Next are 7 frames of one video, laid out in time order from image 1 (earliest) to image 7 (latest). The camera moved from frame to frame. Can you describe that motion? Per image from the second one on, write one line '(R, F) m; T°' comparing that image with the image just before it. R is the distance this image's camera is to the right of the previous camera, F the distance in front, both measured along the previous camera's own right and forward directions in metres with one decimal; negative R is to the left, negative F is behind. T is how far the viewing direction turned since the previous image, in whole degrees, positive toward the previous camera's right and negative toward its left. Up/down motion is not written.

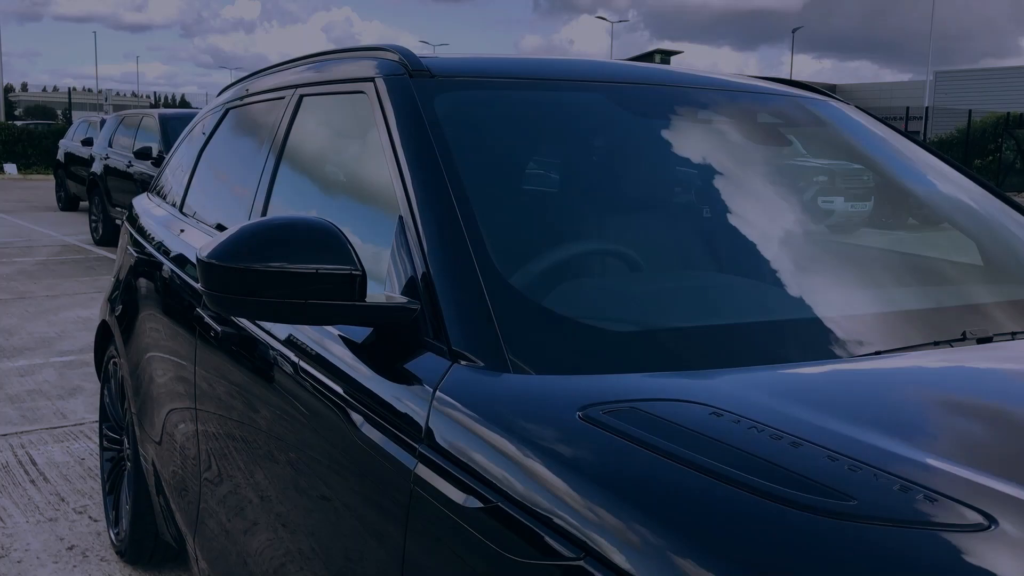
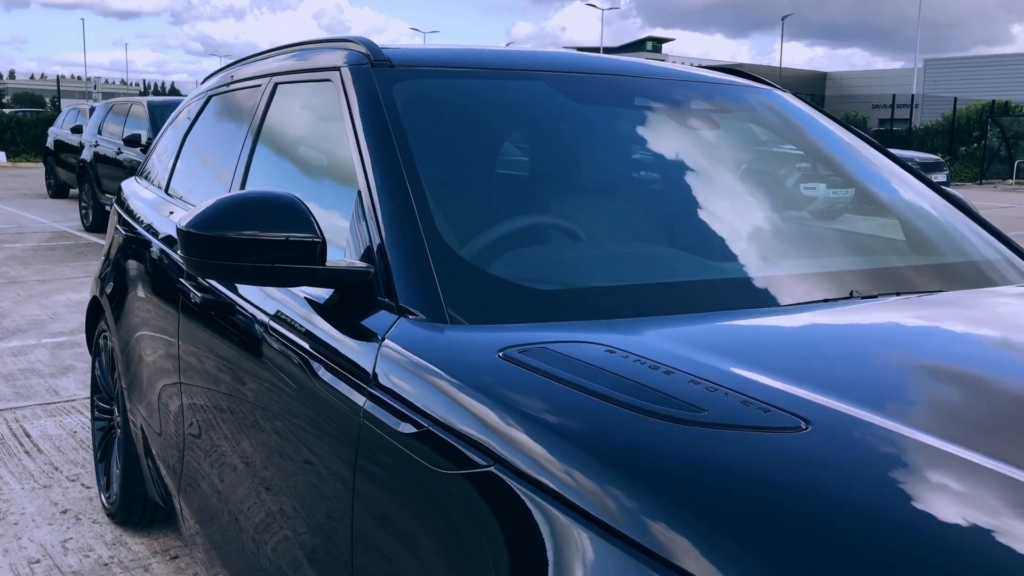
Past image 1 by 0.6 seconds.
(+0.1, -0.2) m; 0°
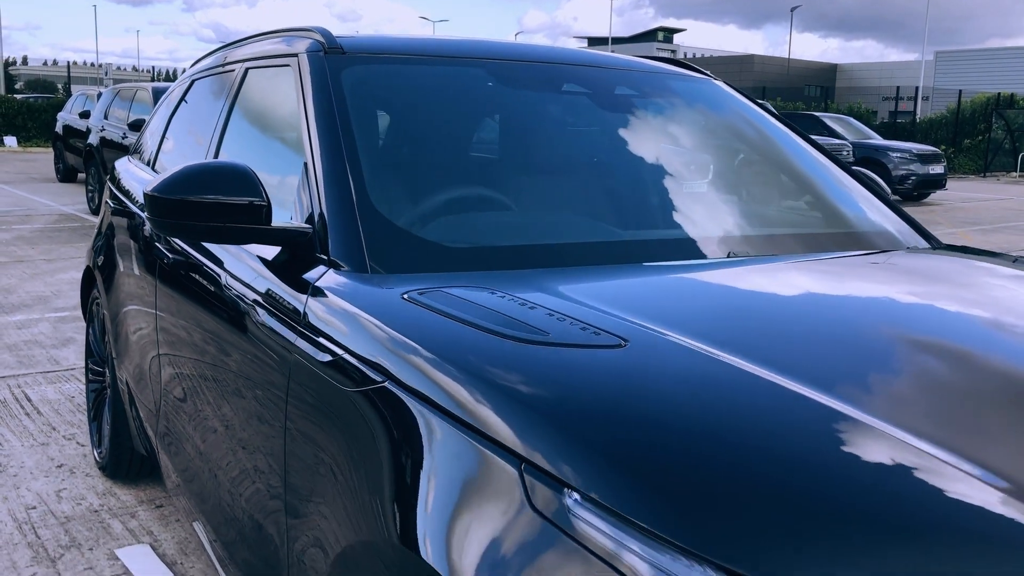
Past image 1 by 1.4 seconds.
(+0.2, -0.2) m; -1°
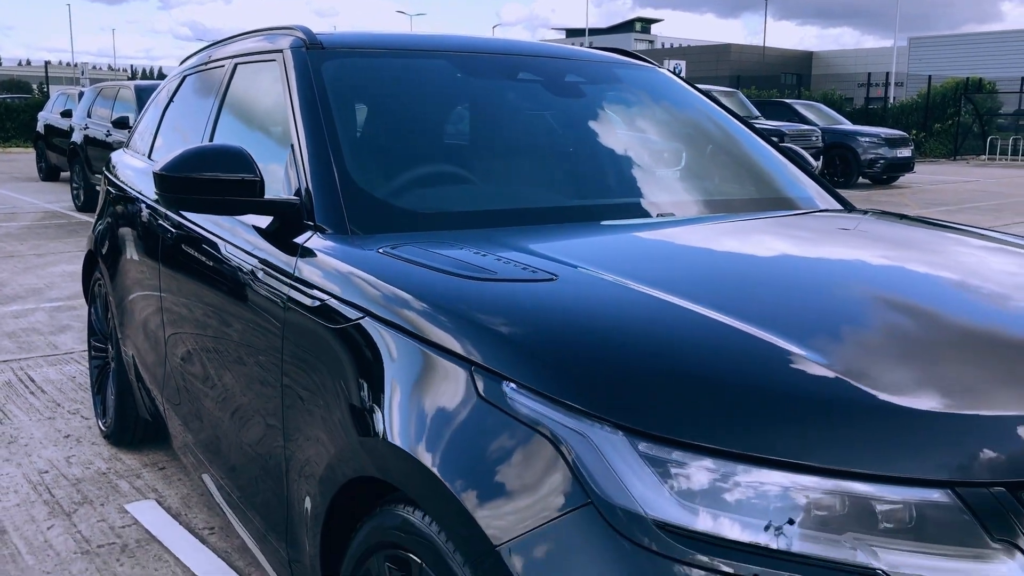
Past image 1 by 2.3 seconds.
(+0.1, -0.3) m; +1°
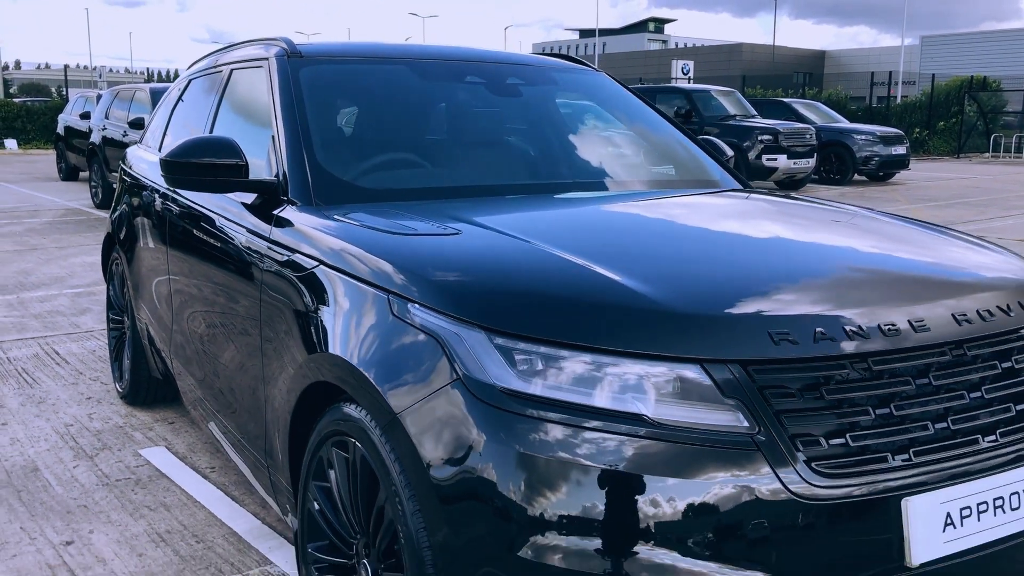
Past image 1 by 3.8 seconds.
(+0.2, -0.5) m; -1°
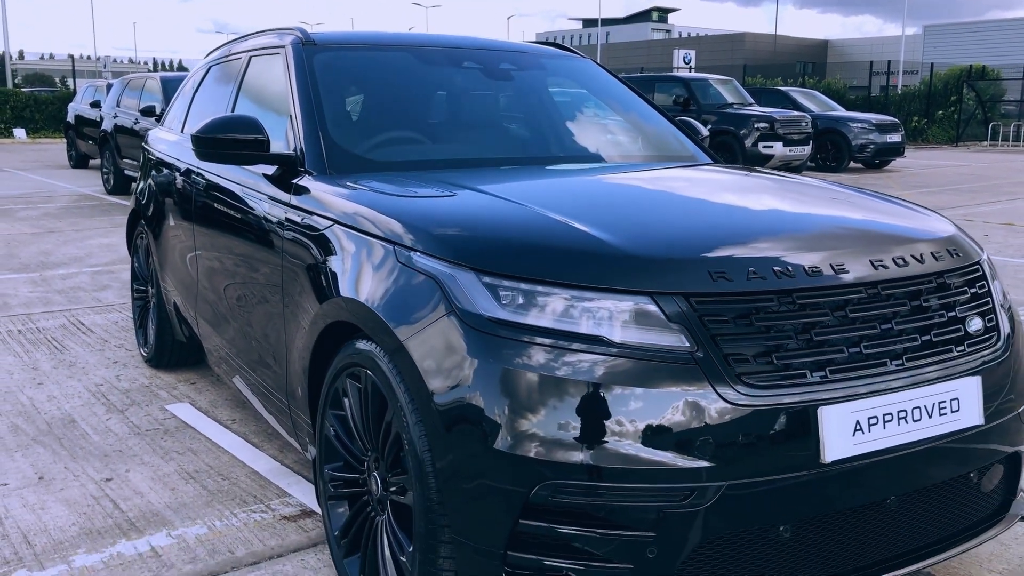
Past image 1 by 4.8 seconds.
(0.0, -0.3) m; 0°
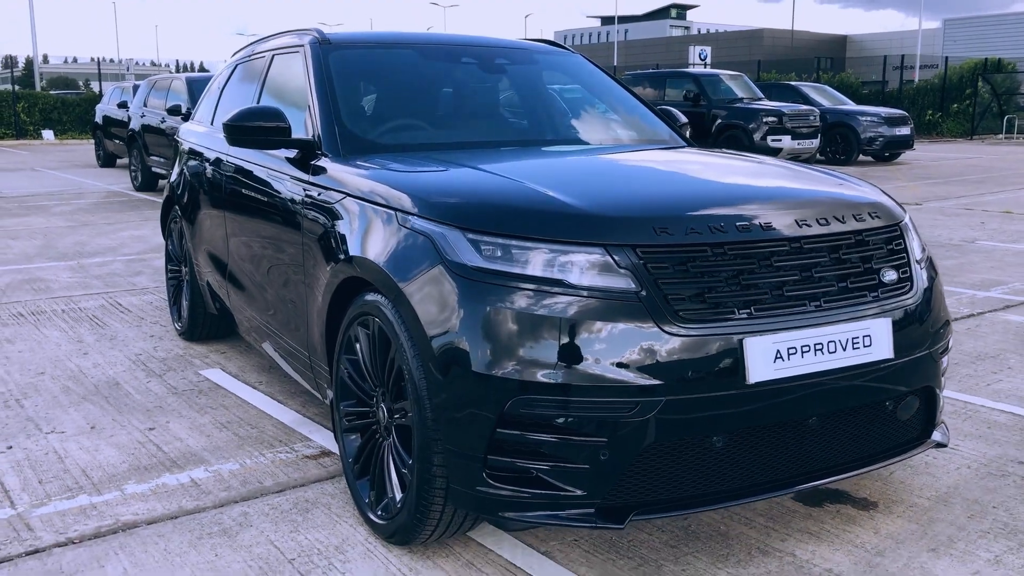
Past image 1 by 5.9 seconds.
(+0.1, -0.4) m; -1°
